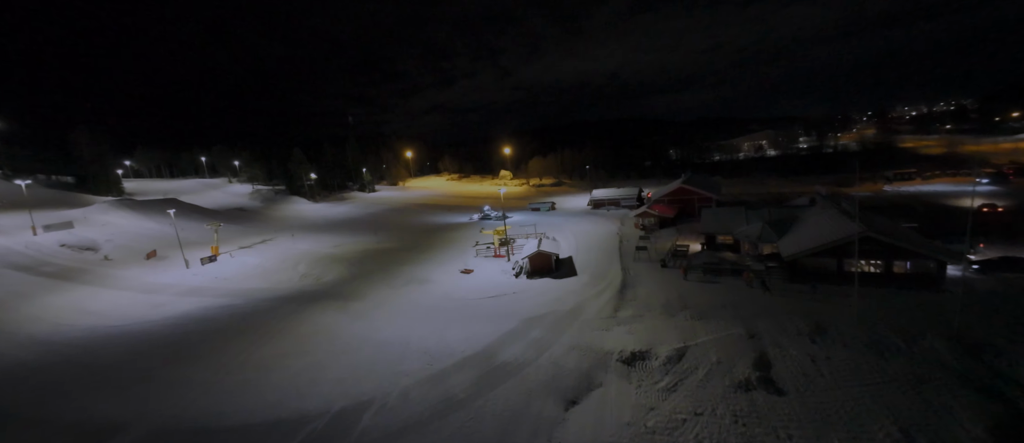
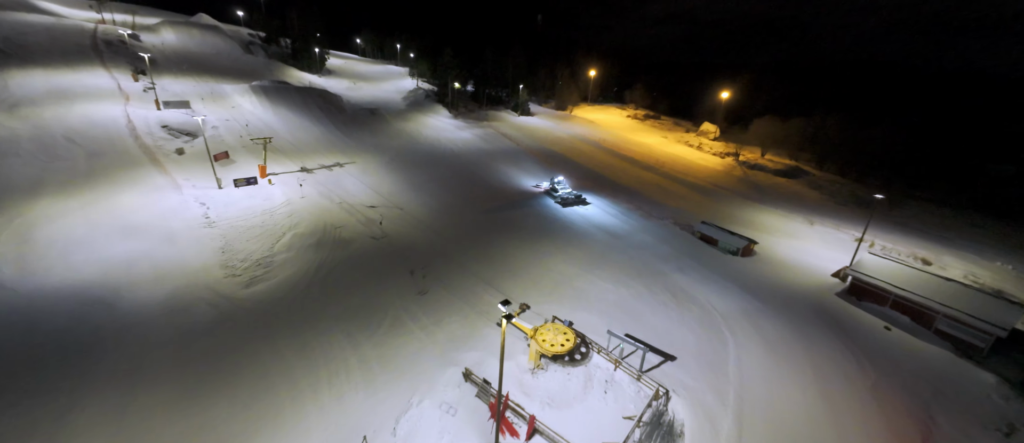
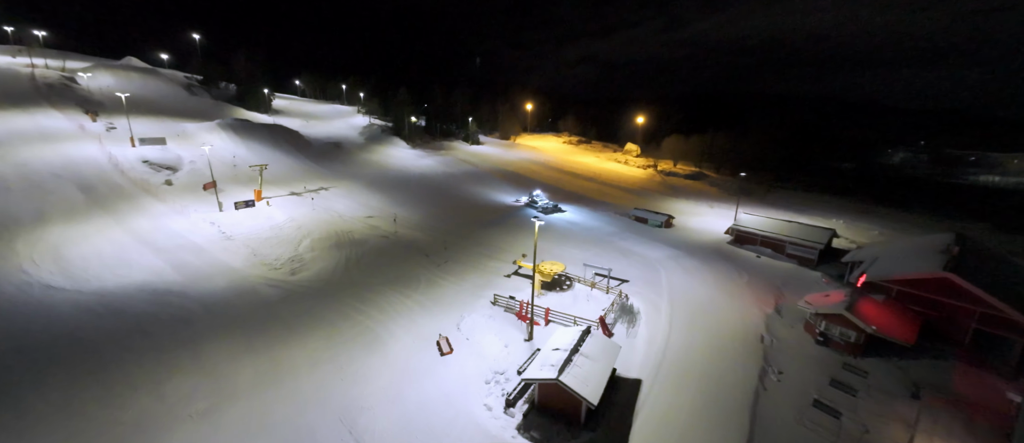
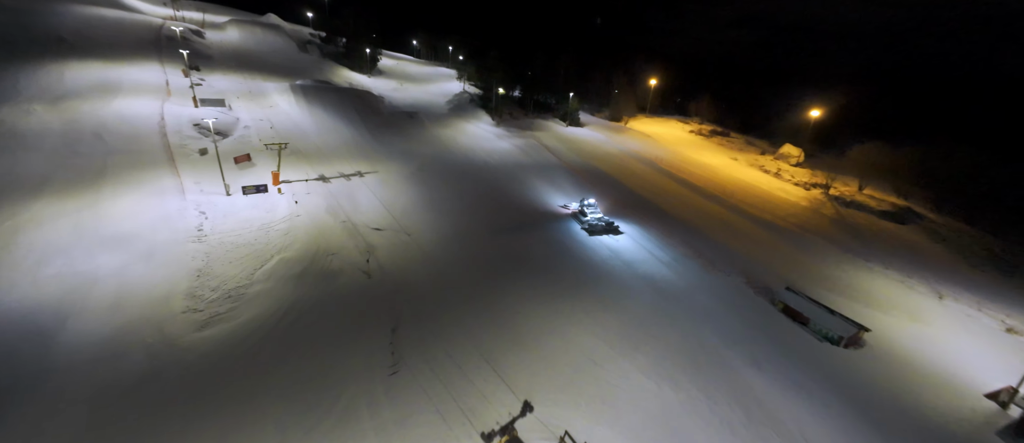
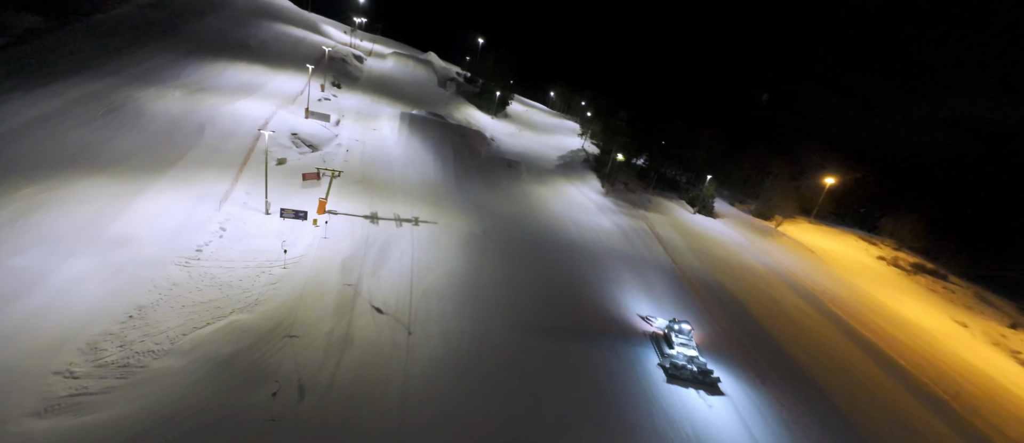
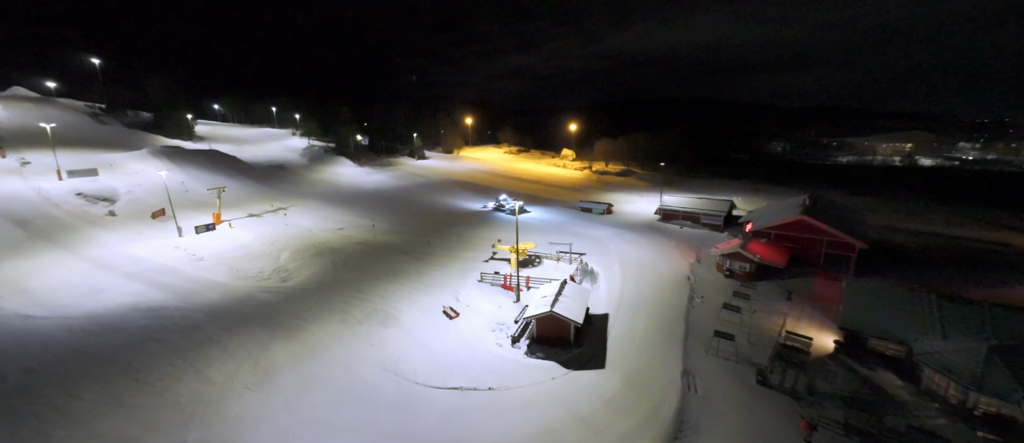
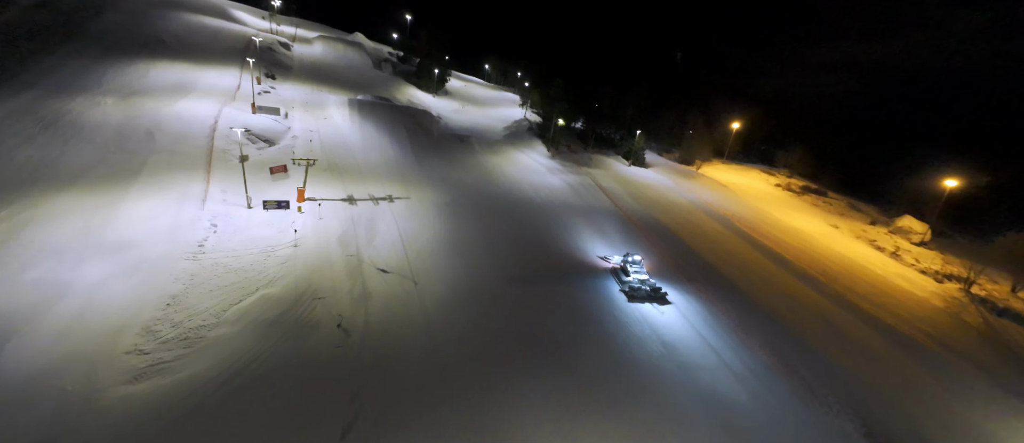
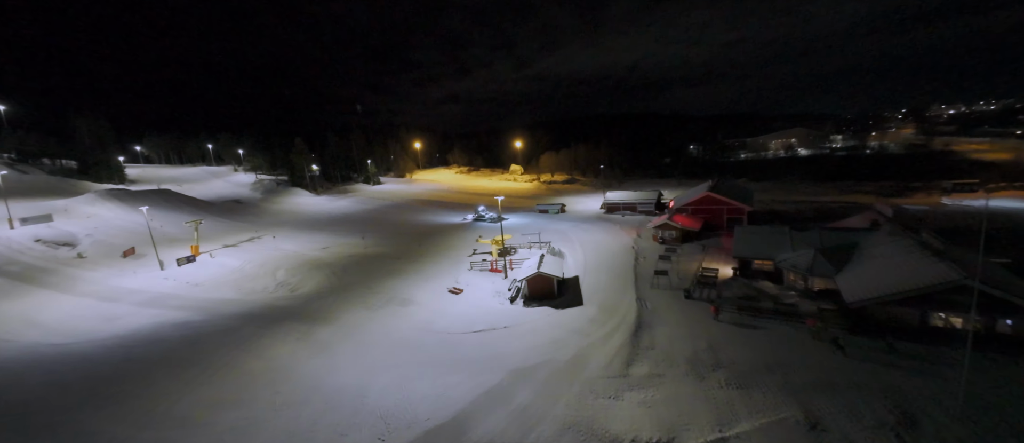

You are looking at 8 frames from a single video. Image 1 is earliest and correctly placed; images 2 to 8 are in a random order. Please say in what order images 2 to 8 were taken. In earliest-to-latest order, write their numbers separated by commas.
8, 6, 3, 2, 4, 7, 5
